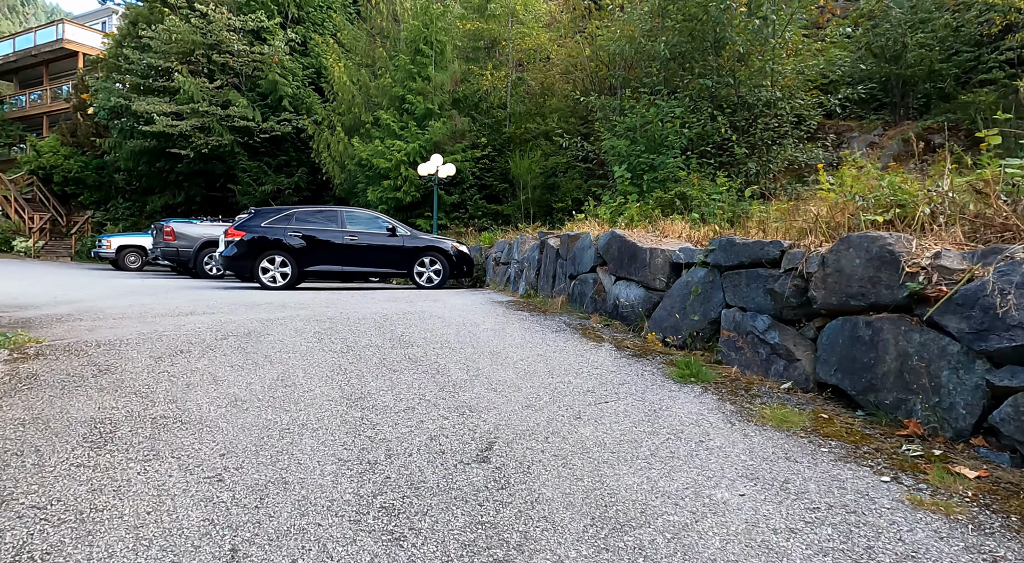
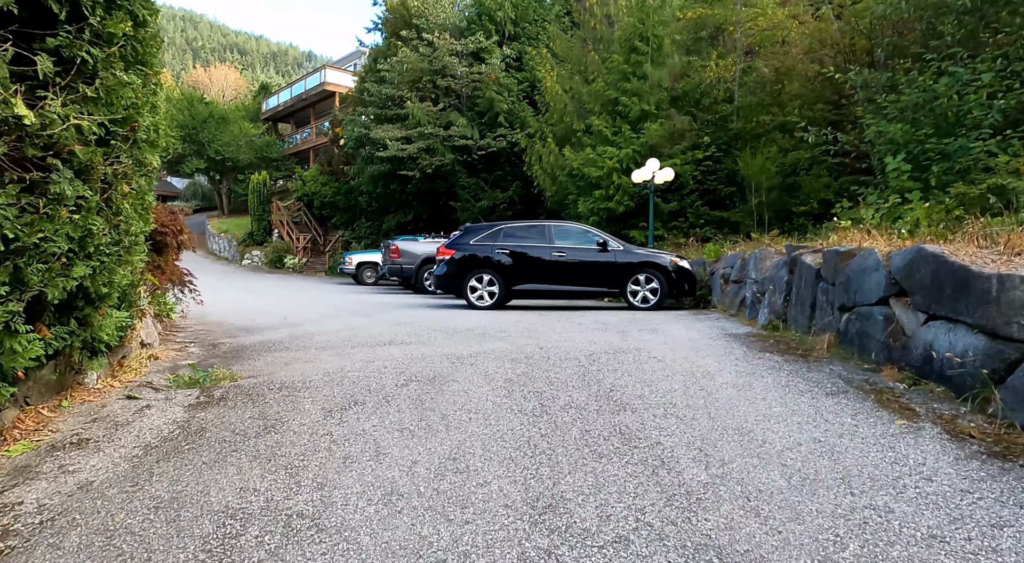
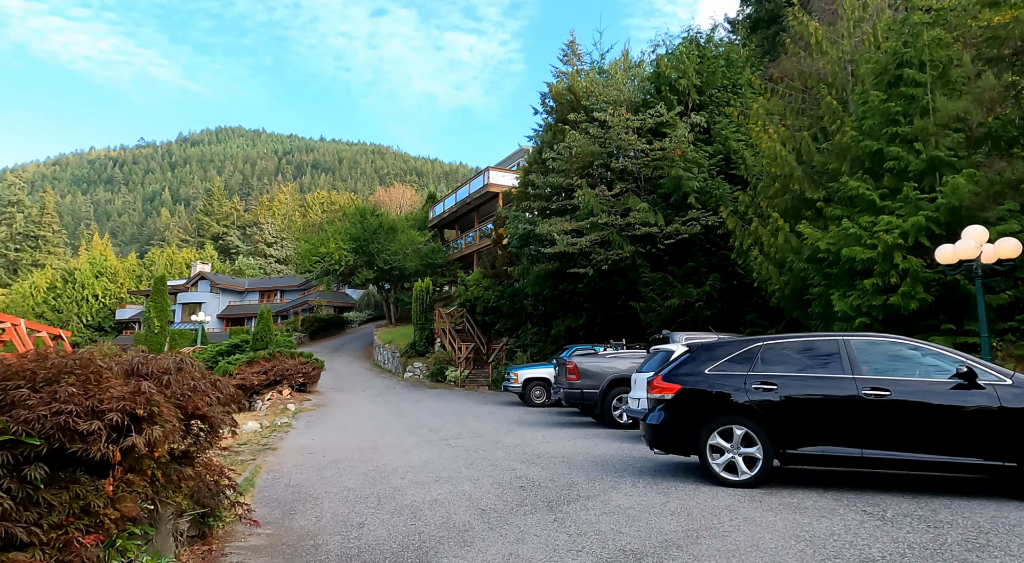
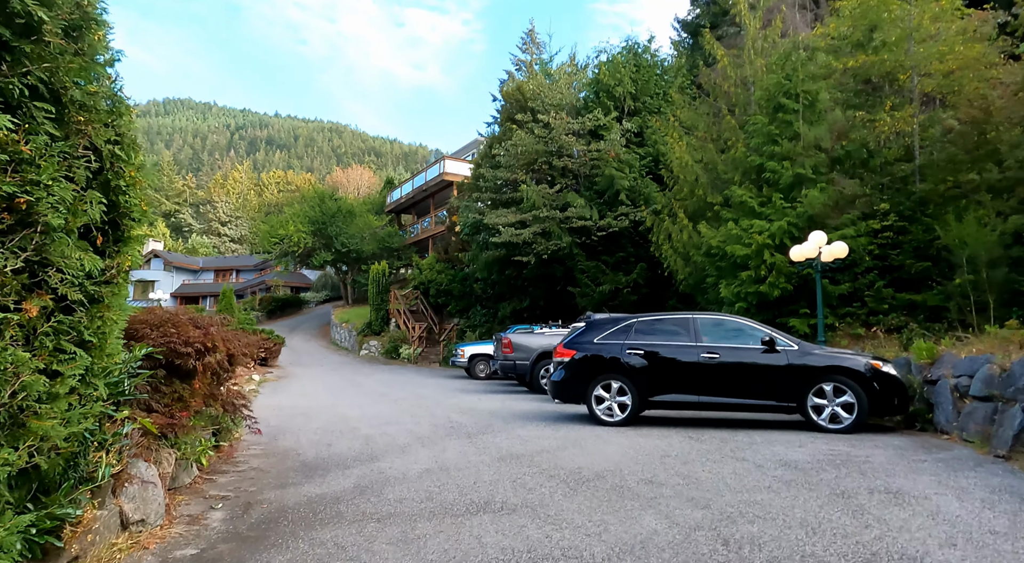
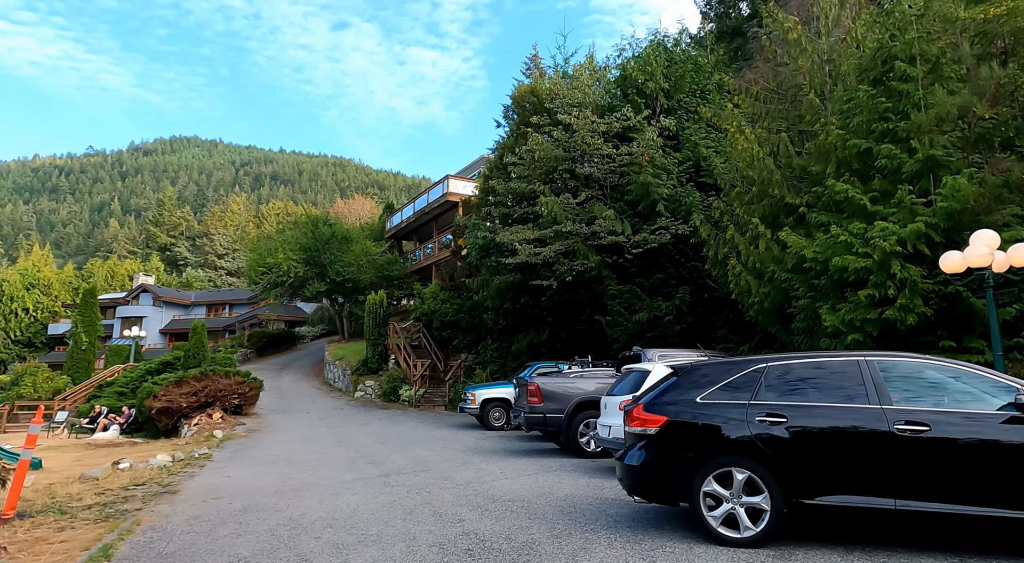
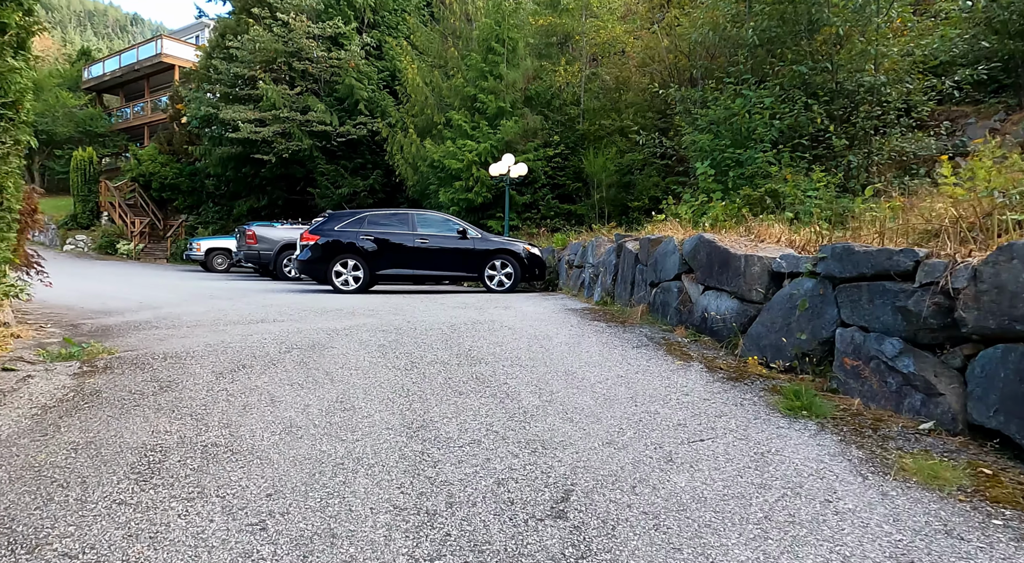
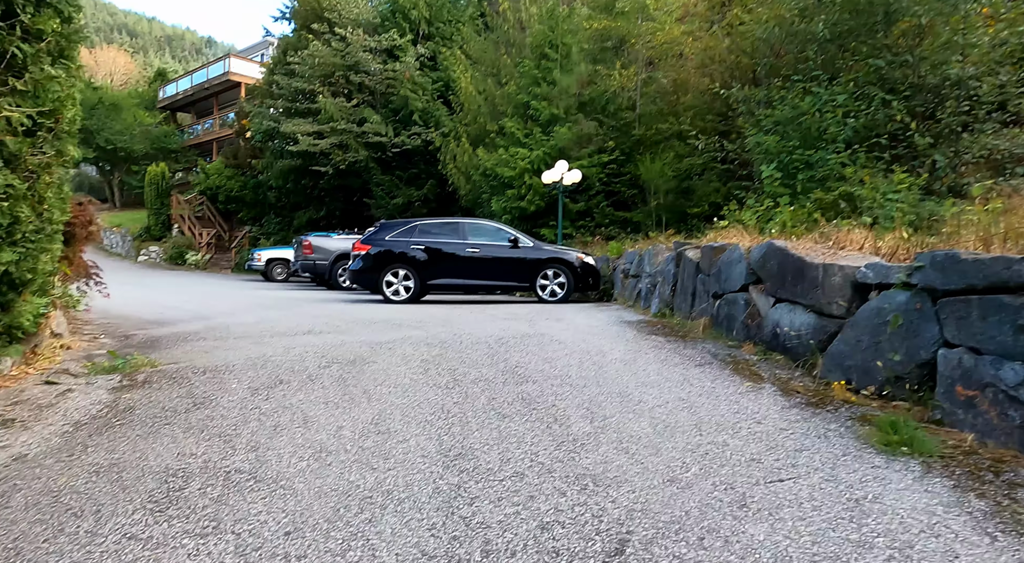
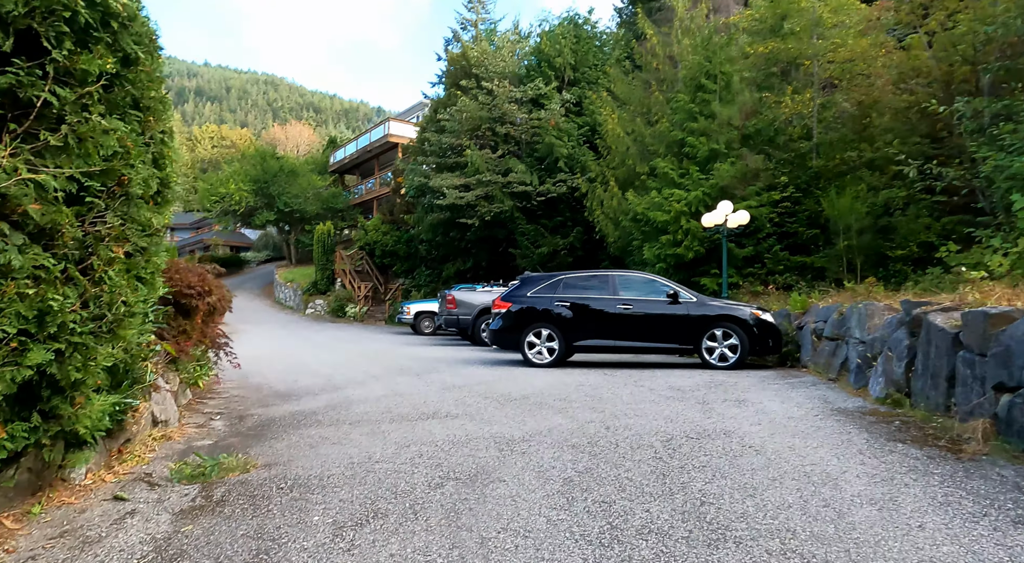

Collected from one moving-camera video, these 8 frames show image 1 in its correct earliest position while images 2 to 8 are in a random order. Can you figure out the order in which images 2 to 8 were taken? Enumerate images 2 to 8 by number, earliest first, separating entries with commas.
6, 7, 2, 8, 4, 3, 5
